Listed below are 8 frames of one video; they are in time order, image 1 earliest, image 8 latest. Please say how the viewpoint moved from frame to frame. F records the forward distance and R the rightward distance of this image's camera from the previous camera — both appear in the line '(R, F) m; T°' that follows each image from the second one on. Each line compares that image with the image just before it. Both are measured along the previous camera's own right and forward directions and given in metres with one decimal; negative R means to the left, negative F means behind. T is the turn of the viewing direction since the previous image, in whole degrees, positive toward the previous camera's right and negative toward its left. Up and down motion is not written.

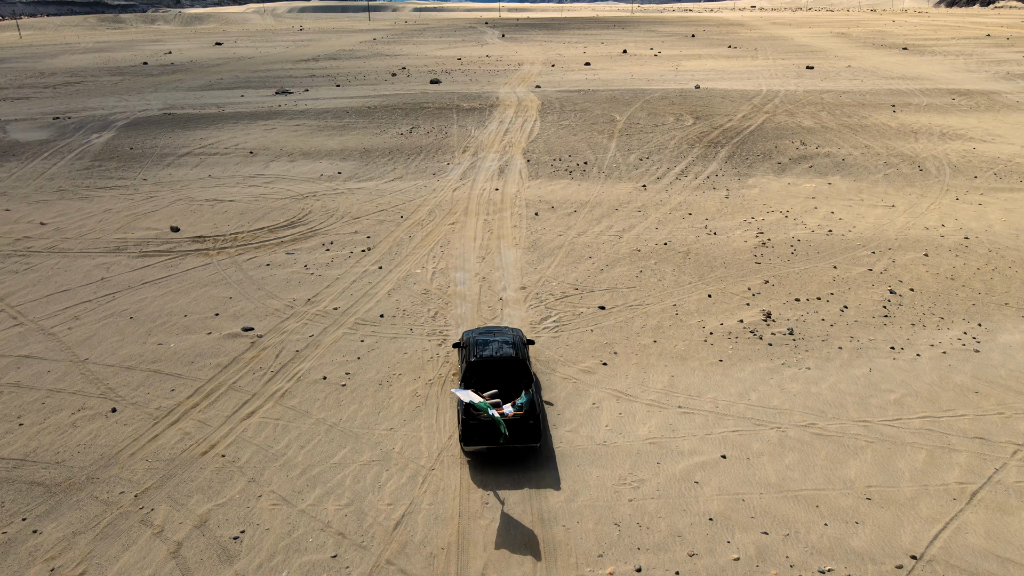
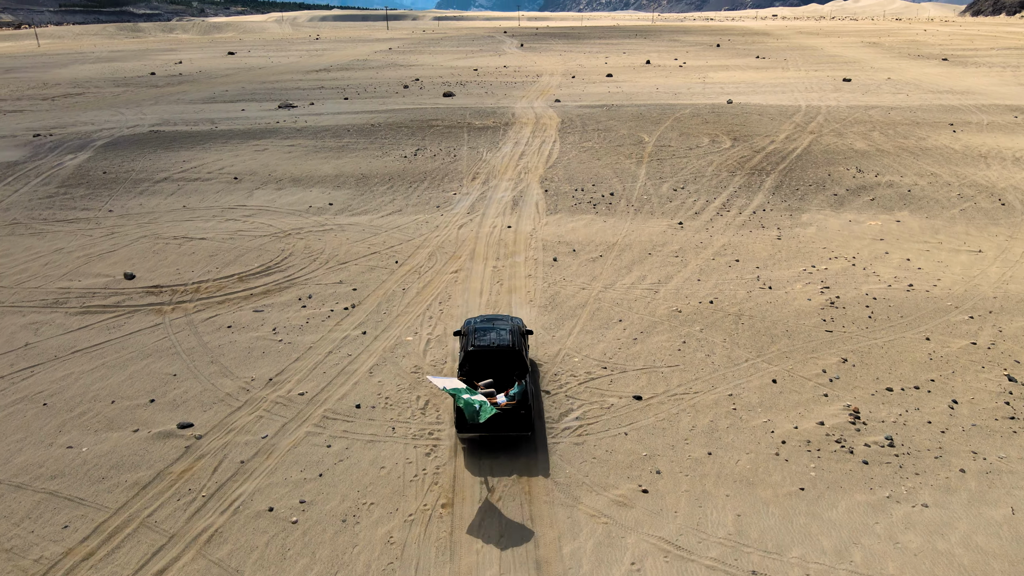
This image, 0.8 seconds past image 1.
(+0.1, +3.2) m; -1°
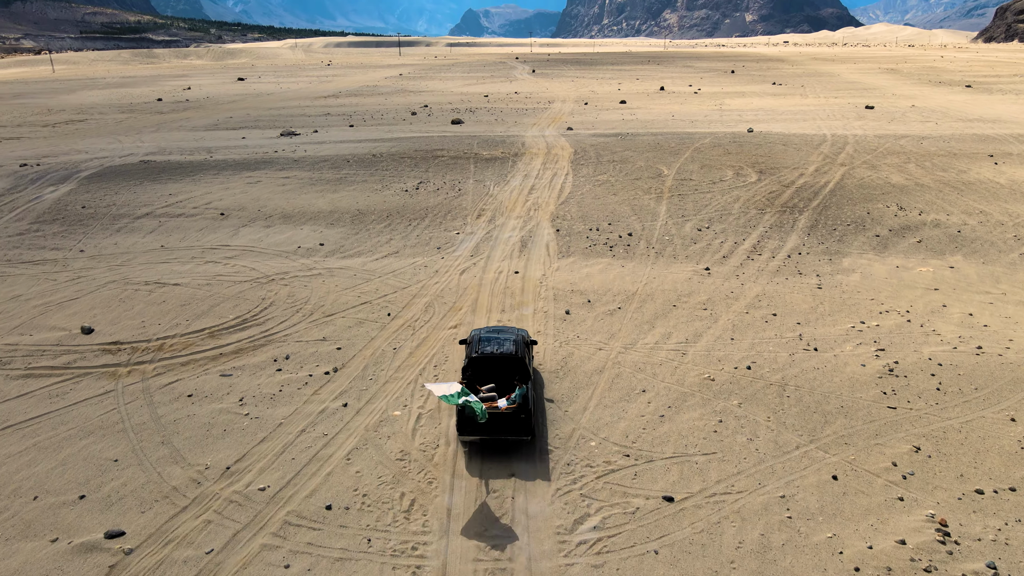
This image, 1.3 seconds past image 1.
(+0.1, +2.0) m; -1°
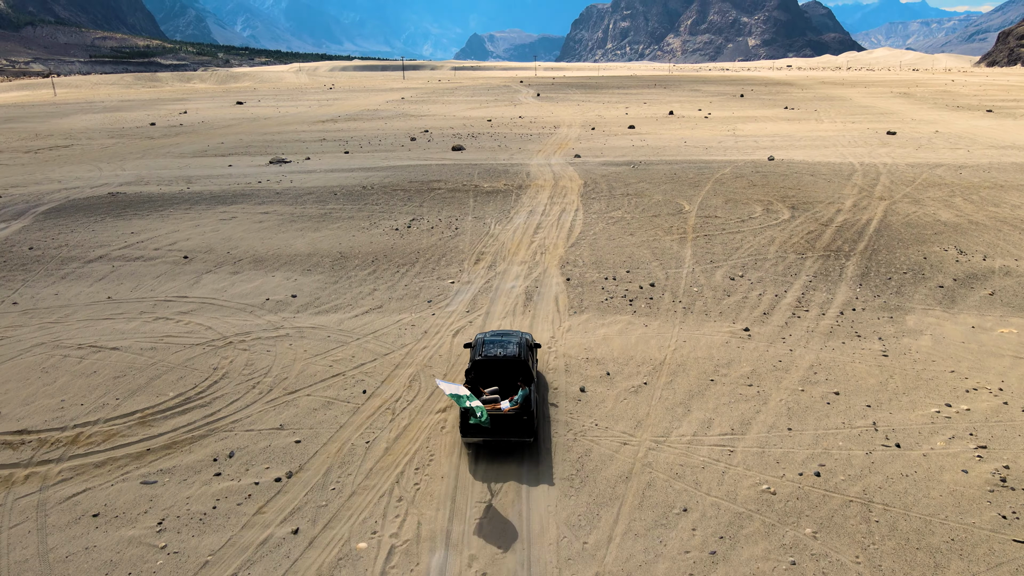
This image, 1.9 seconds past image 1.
(0.0, +2.8) m; 0°
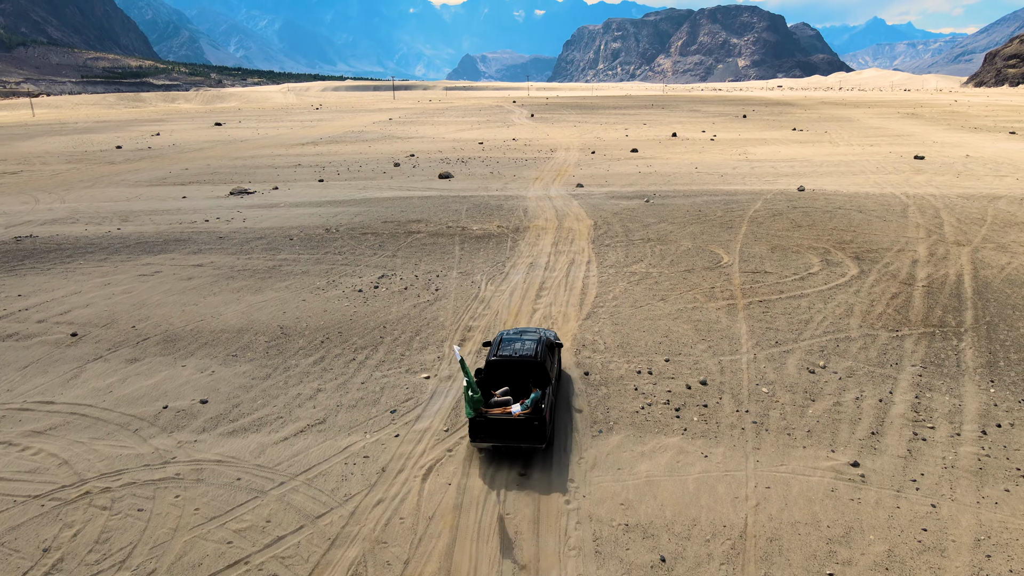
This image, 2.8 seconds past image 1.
(-0.1, +4.8) m; +1°
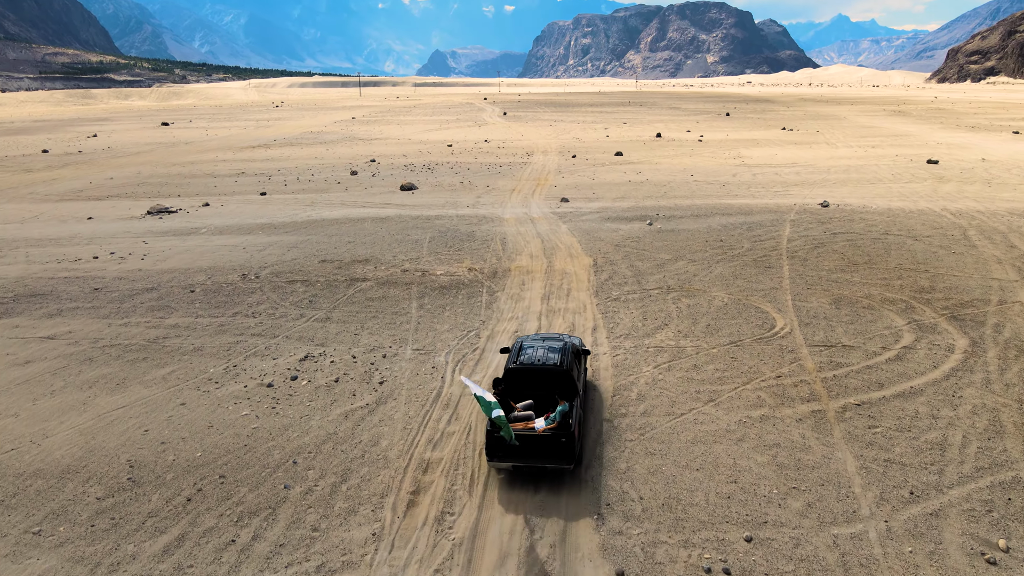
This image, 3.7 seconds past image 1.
(-0.1, +5.3) m; +2°
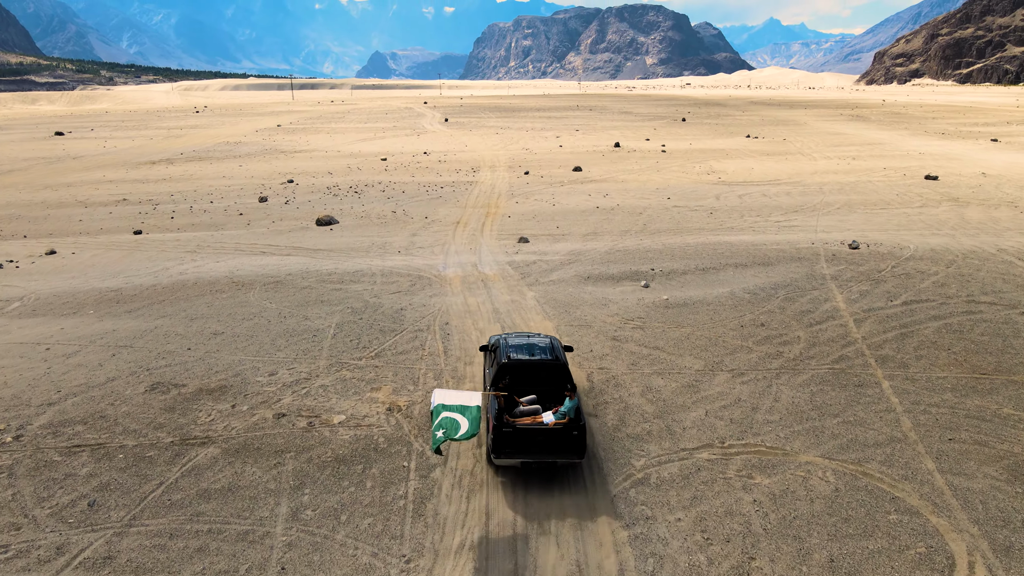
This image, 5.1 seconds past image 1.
(0.0, +6.8) m; +4°
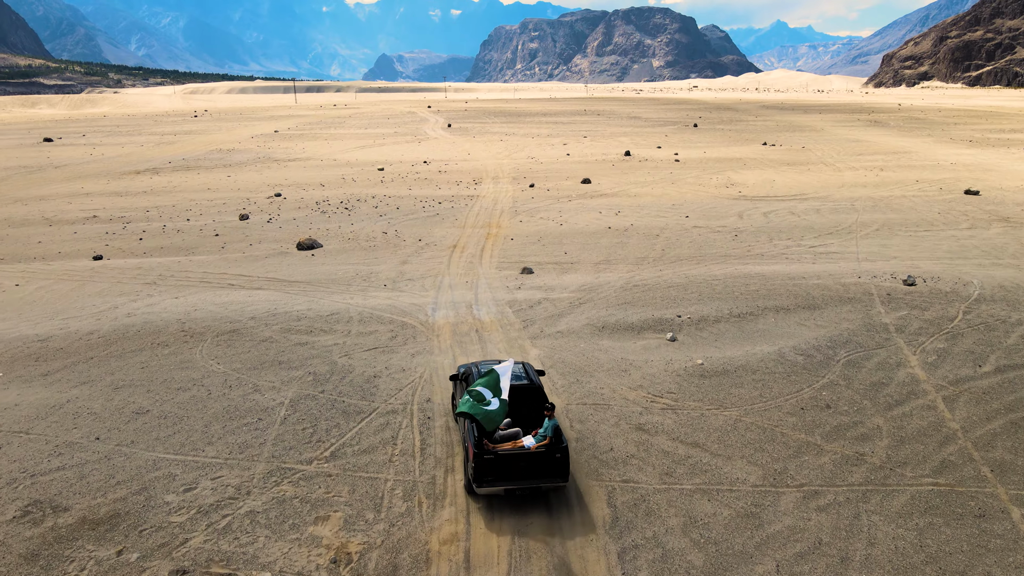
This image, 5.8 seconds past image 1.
(+0.1, +3.0) m; 0°
